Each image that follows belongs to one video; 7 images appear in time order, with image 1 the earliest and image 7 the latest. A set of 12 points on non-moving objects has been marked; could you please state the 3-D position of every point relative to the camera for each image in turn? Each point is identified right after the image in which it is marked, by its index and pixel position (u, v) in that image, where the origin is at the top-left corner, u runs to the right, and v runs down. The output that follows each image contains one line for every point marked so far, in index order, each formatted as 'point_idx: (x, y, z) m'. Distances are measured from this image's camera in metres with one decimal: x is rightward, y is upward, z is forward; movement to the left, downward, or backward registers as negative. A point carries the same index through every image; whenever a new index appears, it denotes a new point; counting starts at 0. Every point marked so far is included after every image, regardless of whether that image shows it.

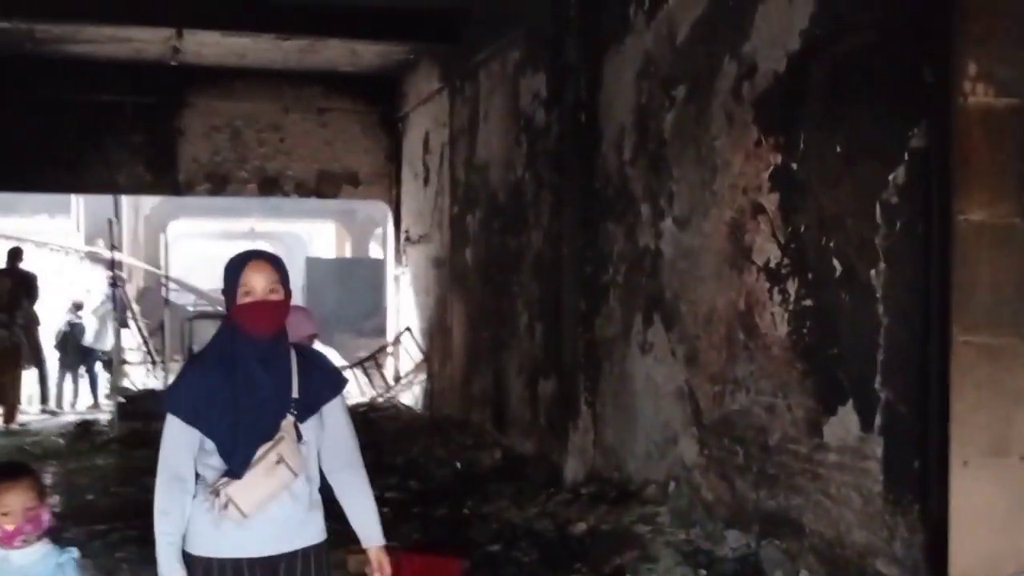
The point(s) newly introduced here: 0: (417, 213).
0: (-0.7, +0.6, +8.1) m
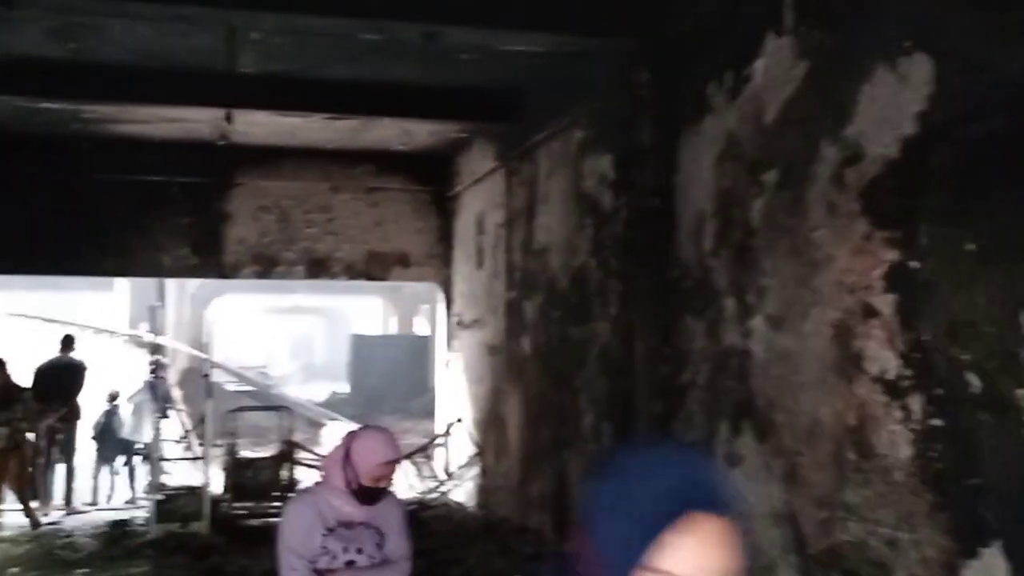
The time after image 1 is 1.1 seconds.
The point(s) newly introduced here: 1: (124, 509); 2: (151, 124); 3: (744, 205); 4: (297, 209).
0: (-0.3, -0.1, +7.8) m
1: (-2.8, -1.6, +7.6) m
2: (-2.4, +1.1, +7.0) m
3: (+0.8, +0.3, +3.5) m
4: (-1.7, +0.6, +8.1) m
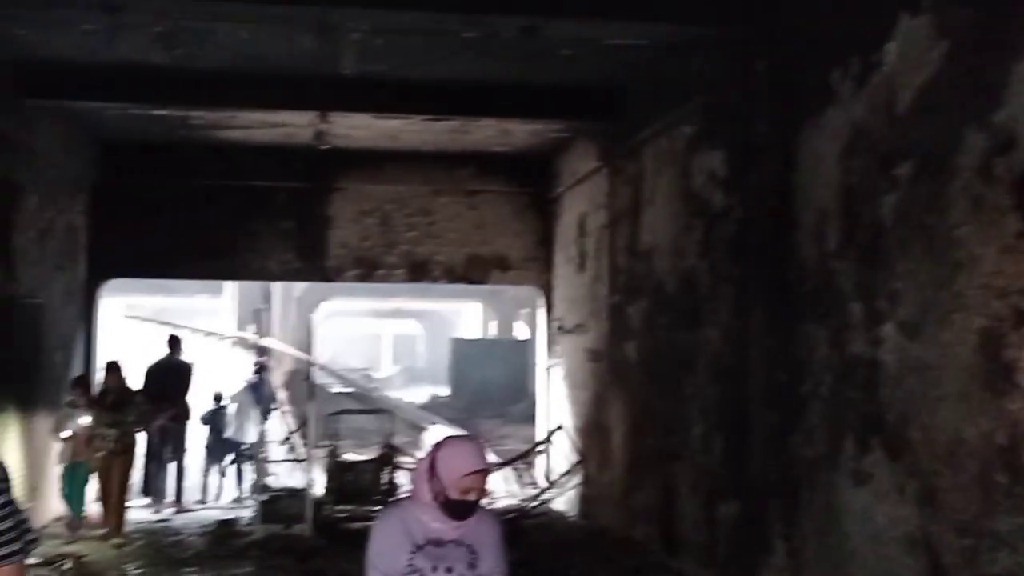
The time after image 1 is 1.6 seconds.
0: (+0.4, -0.1, +7.6) m
1: (-2.1, -1.6, +7.7) m
2: (-1.7, +1.1, +7.0) m
3: (+1.1, +0.3, +3.2) m
4: (-0.9, +0.6, +8.0) m
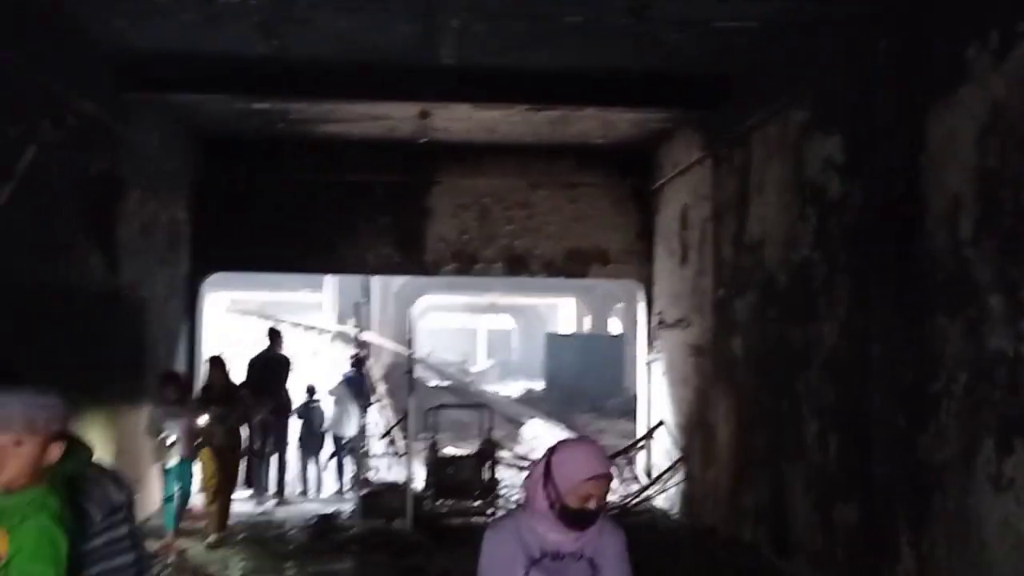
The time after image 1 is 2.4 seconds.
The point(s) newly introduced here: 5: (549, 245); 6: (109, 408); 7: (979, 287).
0: (+1.1, 0.0, +7.4) m
1: (-1.3, -1.5, +7.7) m
2: (-1.1, +1.1, +7.0) m
3: (+1.4, +0.3, +3.0) m
4: (-0.1, +0.6, +7.9) m
5: (+0.3, +0.3, +8.0) m
6: (-2.3, -0.7, +5.8) m
7: (+1.4, 0.0, +3.2) m
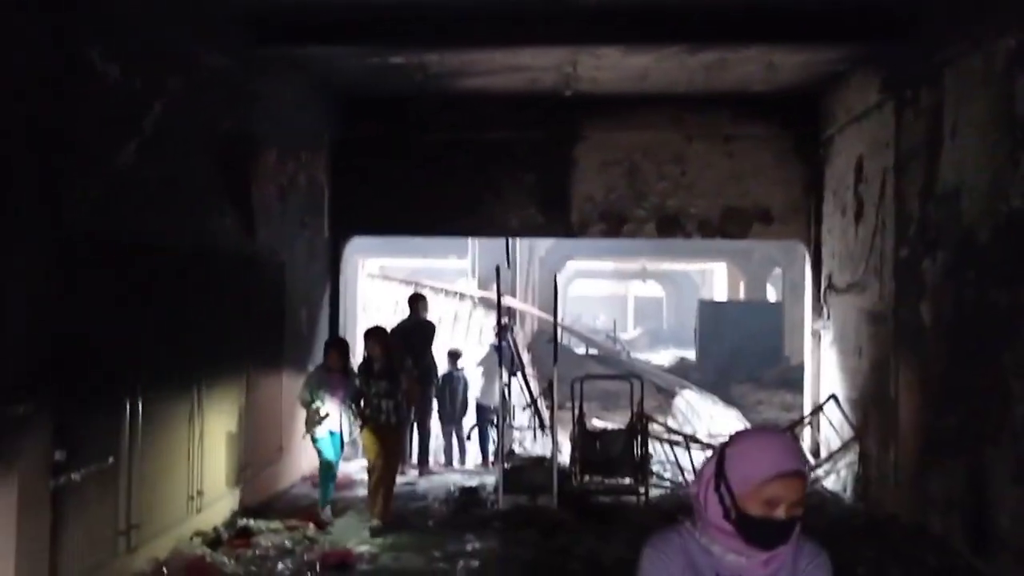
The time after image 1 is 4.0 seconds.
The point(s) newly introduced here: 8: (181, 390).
0: (+2.1, +0.2, +6.7) m
1: (-0.3, -1.3, +7.4) m
2: (-0.1, +1.3, +6.6) m
3: (+1.8, +0.4, +2.3) m
4: (+1.0, +0.9, +7.4) m
5: (+1.4, +0.6, +7.4) m
6: (-1.4, -0.5, +5.7) m
7: (+1.8, +0.1, +2.5) m
8: (-1.5, -0.5, +4.8) m
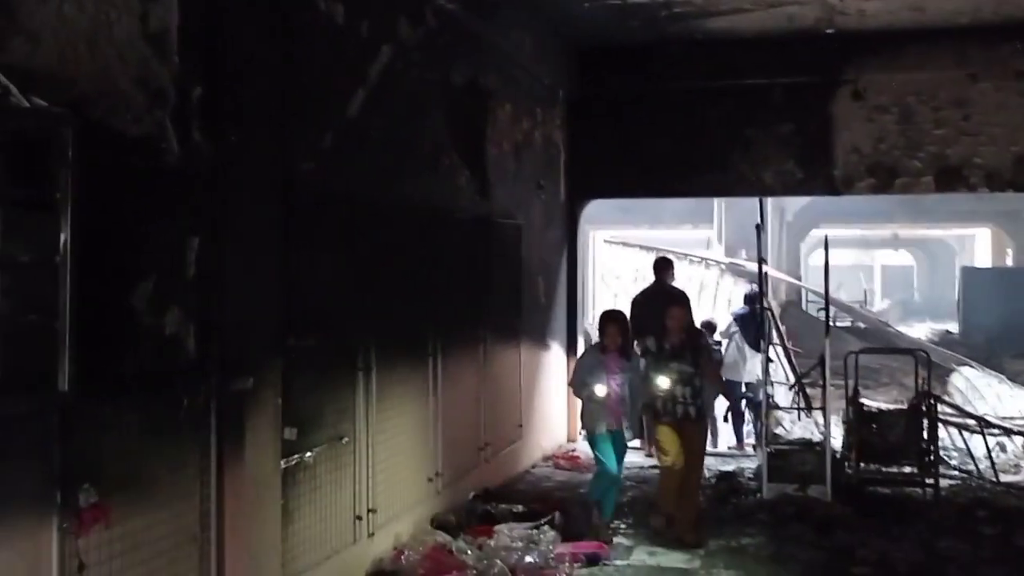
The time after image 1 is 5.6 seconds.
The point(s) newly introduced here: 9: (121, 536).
0: (+3.5, +0.4, +5.5) m
1: (+1.4, -1.1, +6.7) m
2: (+1.3, +1.6, +5.9) m
3: (+2.3, +0.5, +1.3) m
4: (+2.5, +1.1, +6.4) m
5: (+2.9, +0.8, +6.4) m
6: (-0.2, -0.3, +5.3) m
7: (+2.3, +0.3, +1.5) m
8: (-0.4, -0.3, +4.5) m
9: (-1.0, -0.6, +2.6) m
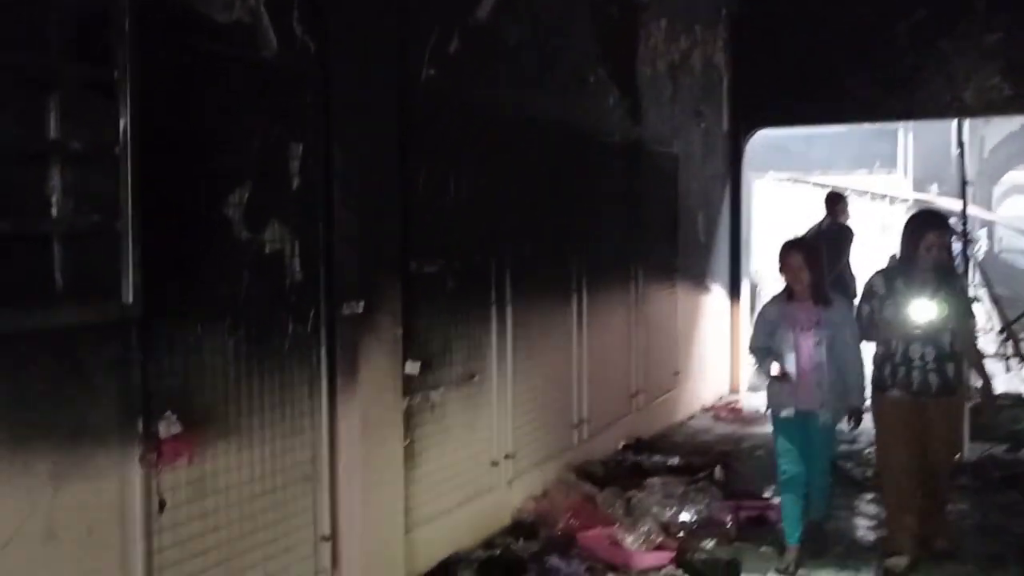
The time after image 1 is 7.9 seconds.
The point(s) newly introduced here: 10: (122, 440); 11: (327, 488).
0: (+4.3, +0.8, +4.4) m
1: (+2.3, -0.7, +6.1) m
2: (+2.1, +1.9, +5.1) m
3: (+2.3, +0.7, +0.5) m
4: (+3.4, +1.5, +5.5) m
5: (+3.8, +1.2, +5.3) m
6: (+0.6, 0.0, +4.8) m
7: (+2.4, +0.4, +0.7) m
8: (+0.2, 0.0, +4.1) m
9: (-0.7, -0.4, +2.3) m
10: (-0.8, -0.3, +2.0) m
11: (-0.5, -0.5, +2.7) m
